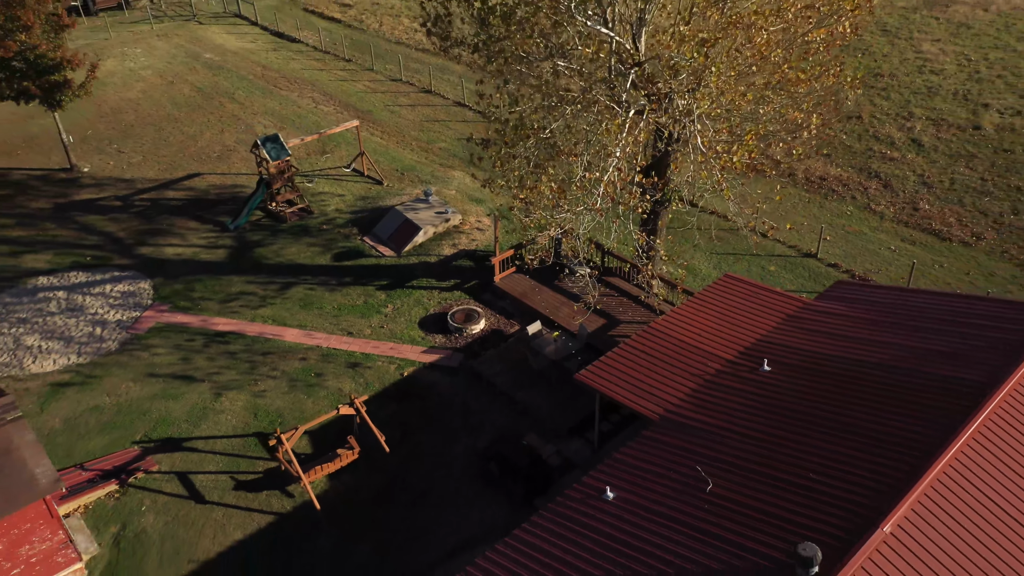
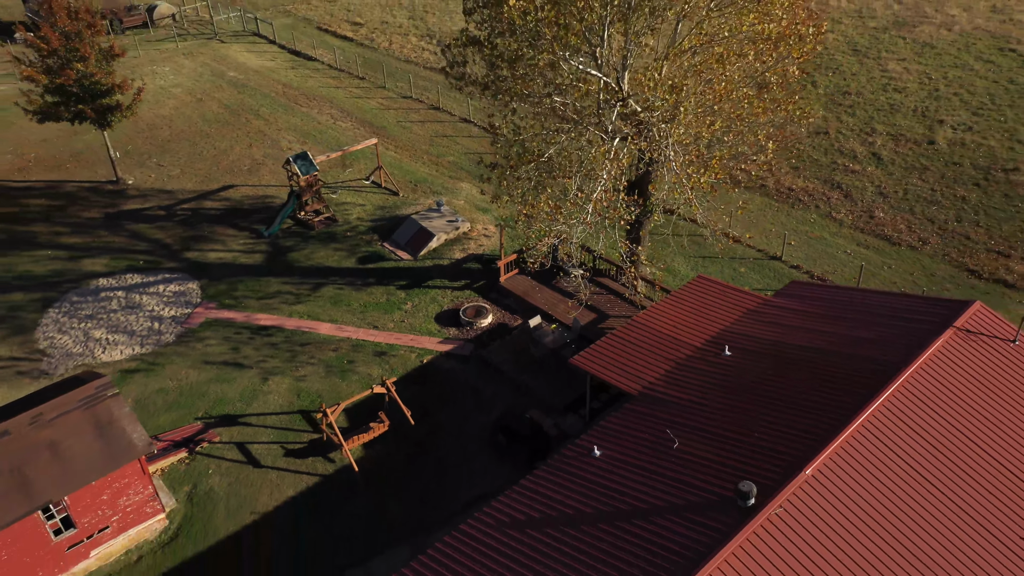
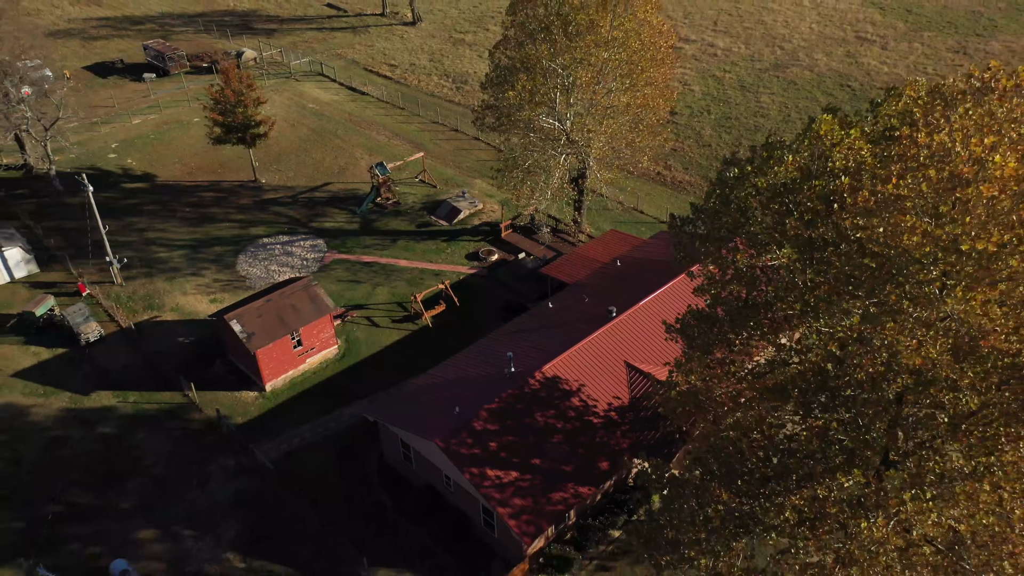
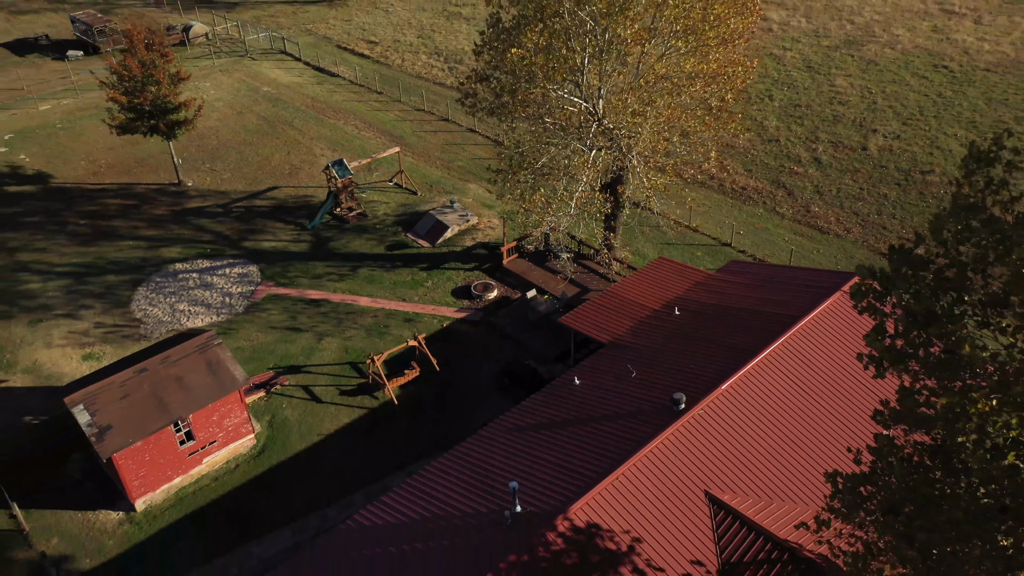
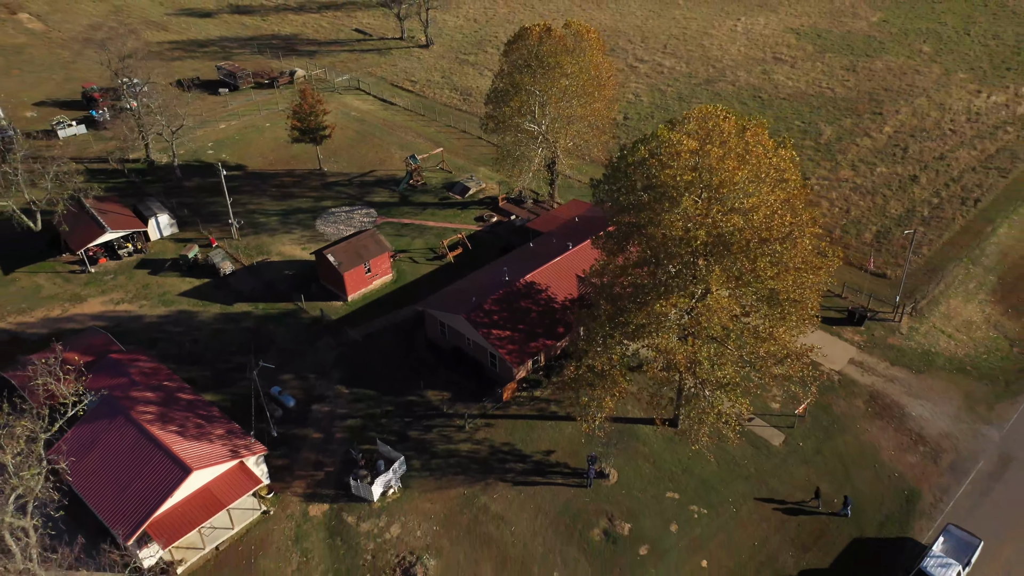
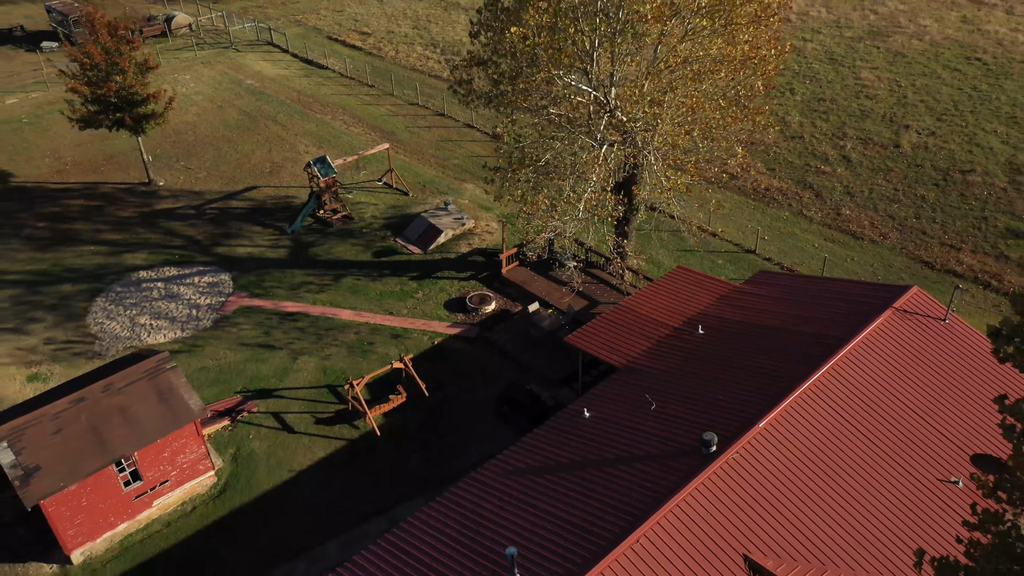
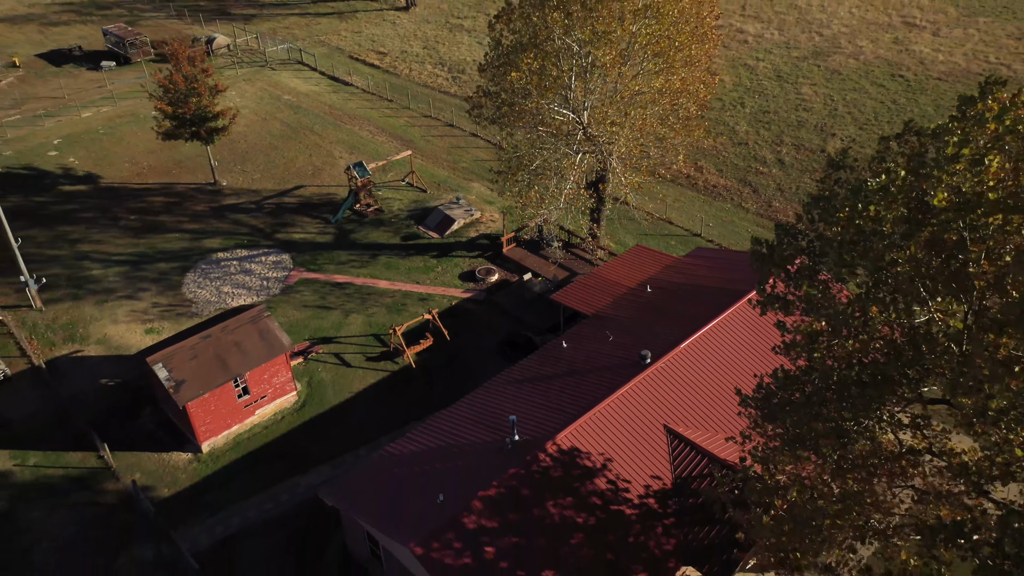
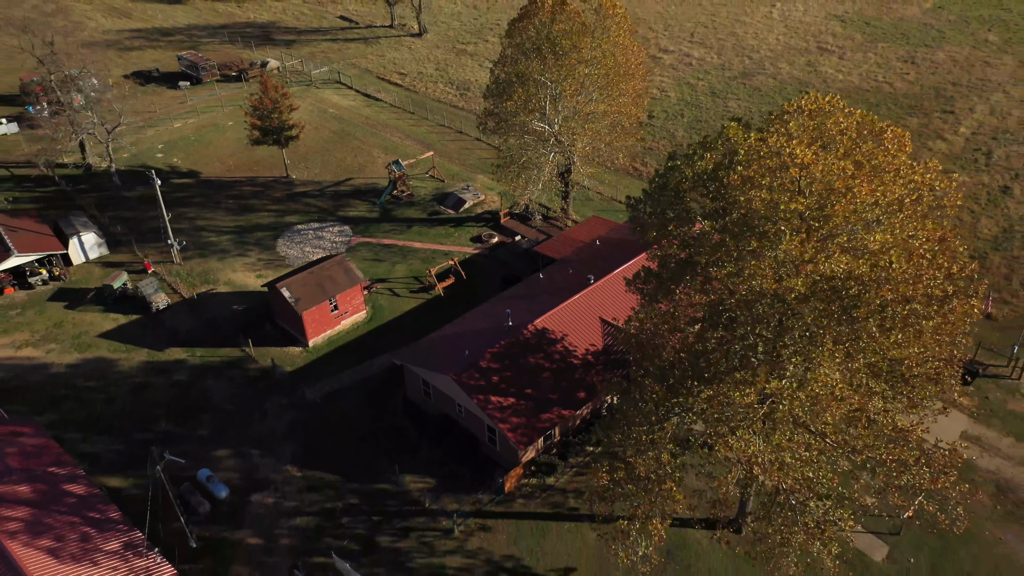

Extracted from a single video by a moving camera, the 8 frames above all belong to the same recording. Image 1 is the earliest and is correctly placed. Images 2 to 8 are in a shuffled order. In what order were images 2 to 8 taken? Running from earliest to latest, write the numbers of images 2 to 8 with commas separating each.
2, 6, 4, 7, 3, 8, 5
